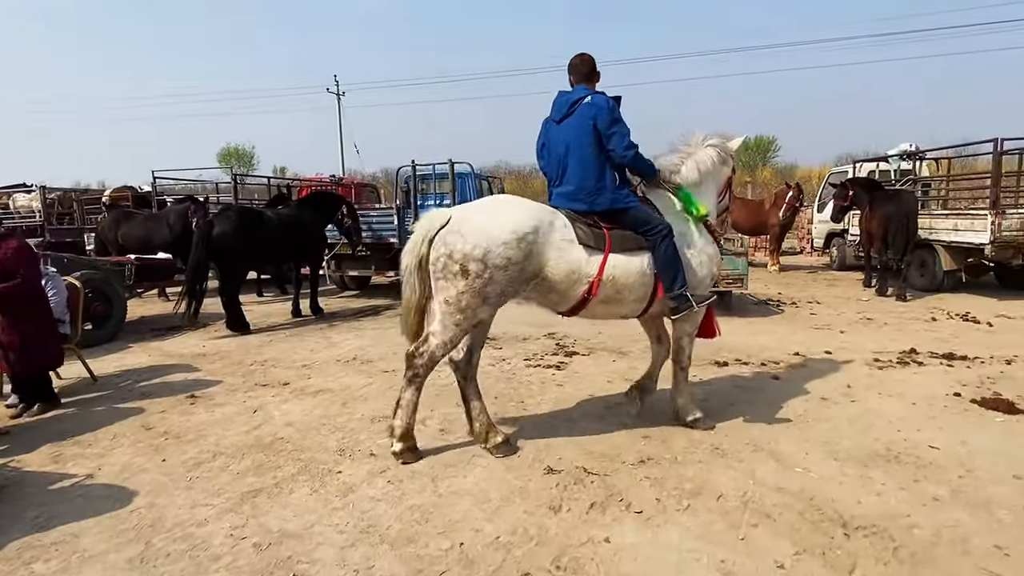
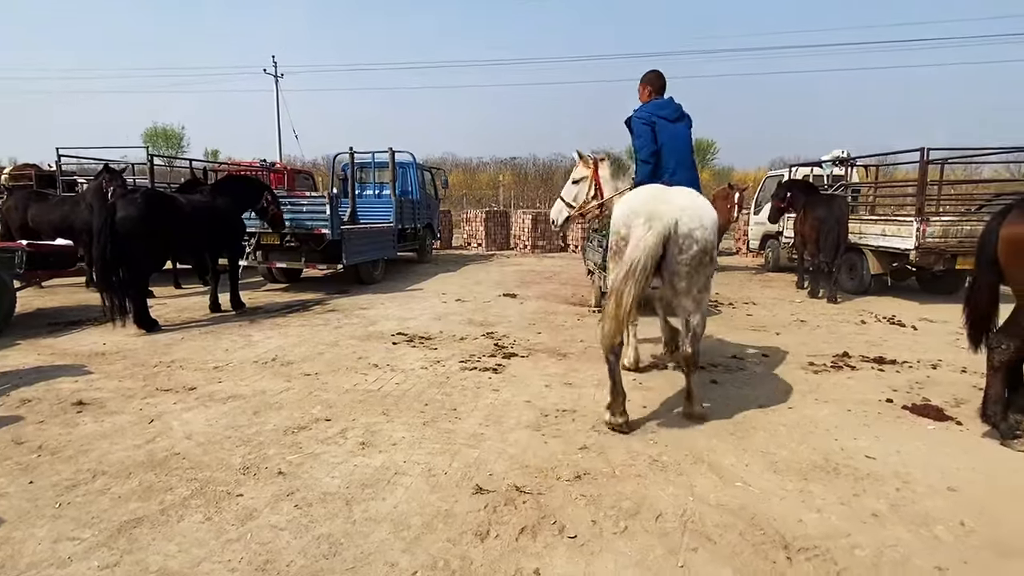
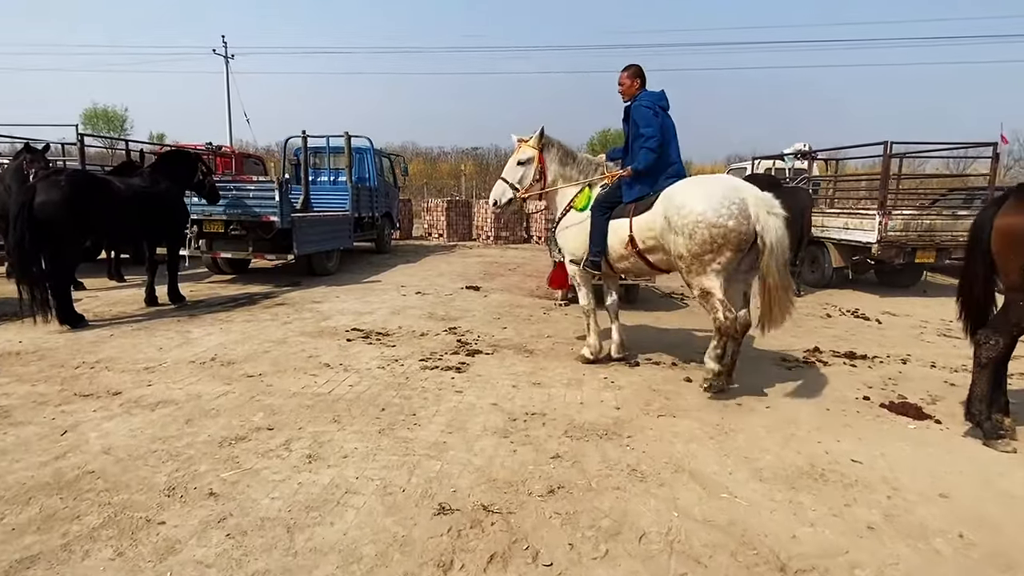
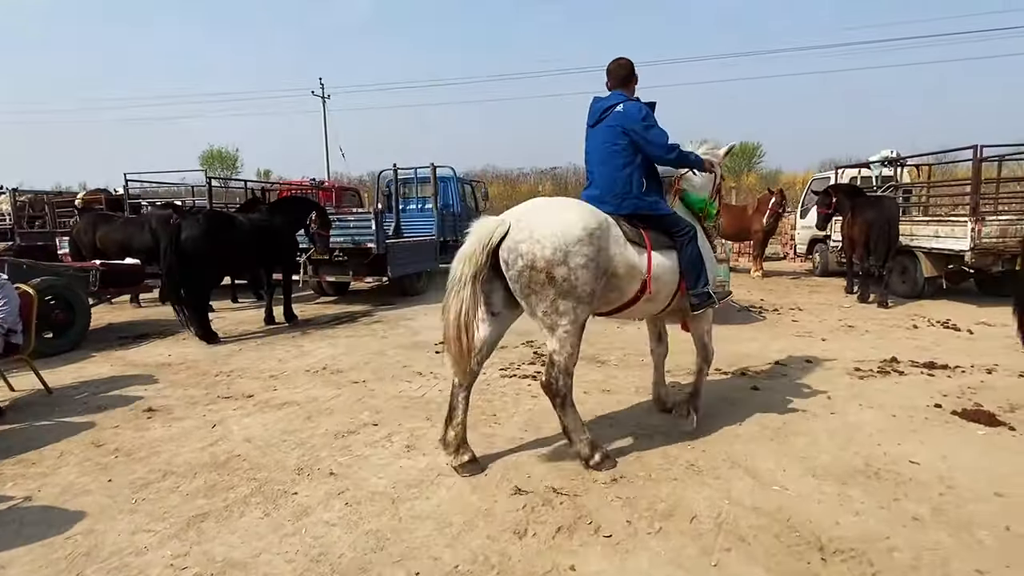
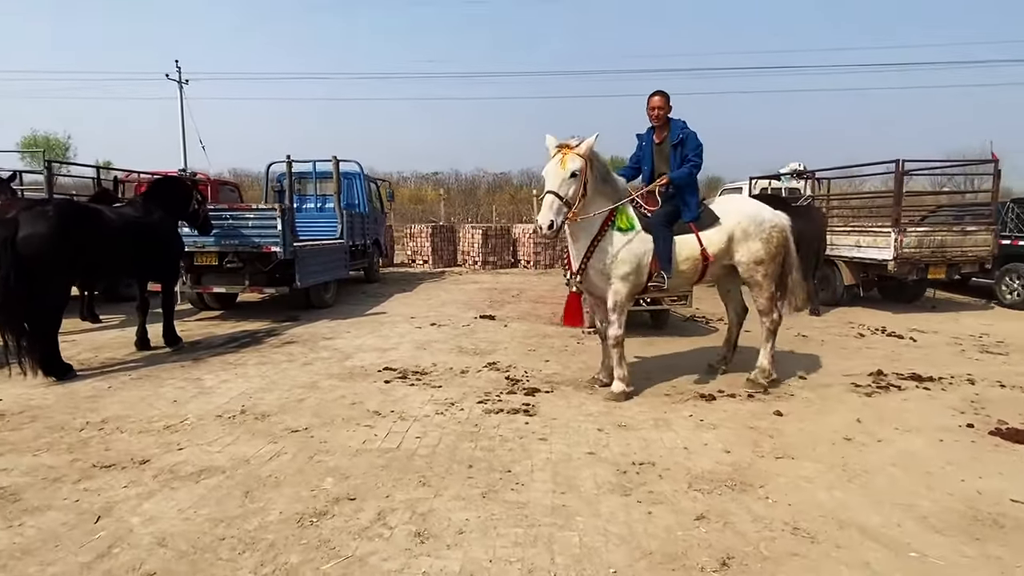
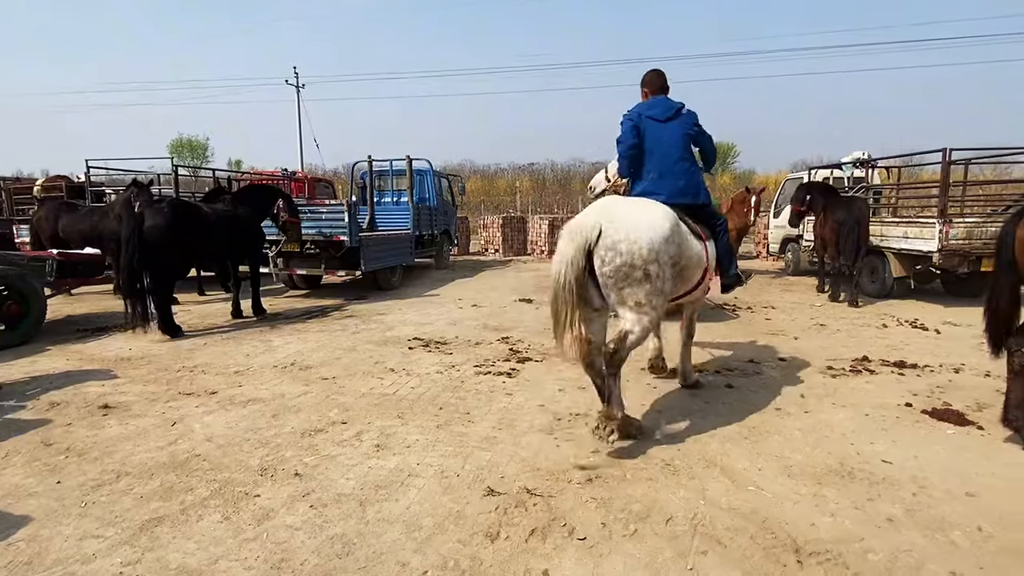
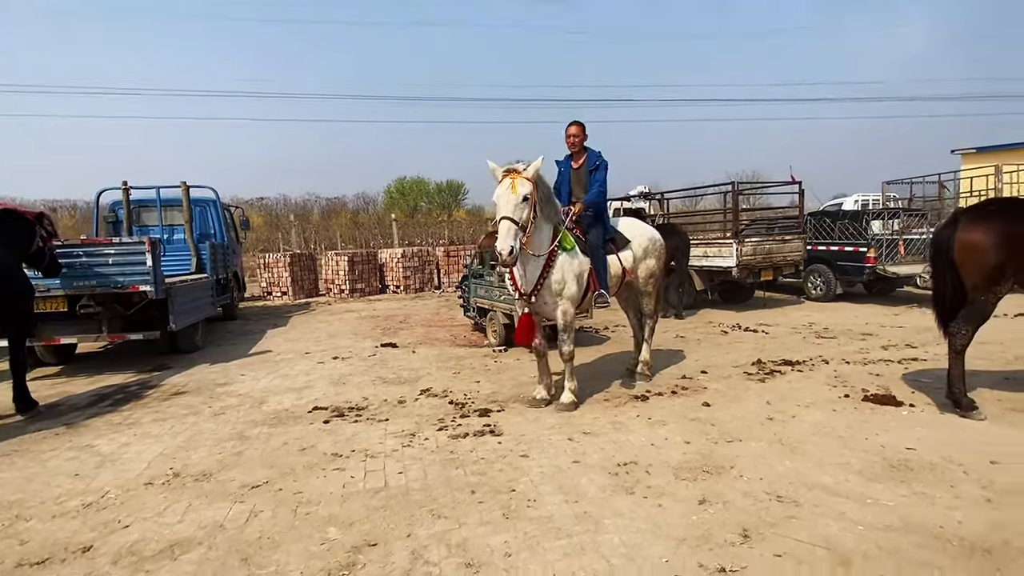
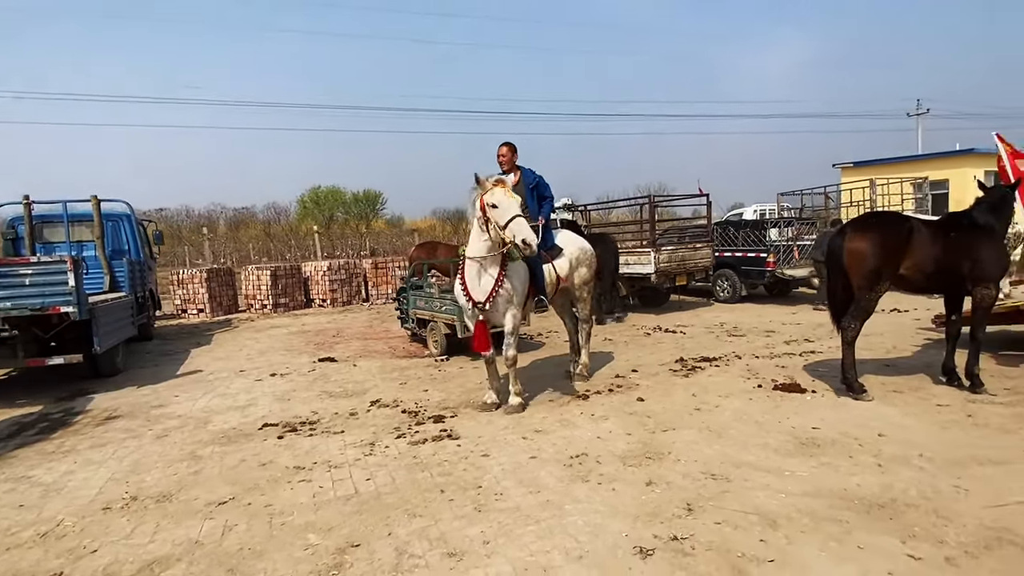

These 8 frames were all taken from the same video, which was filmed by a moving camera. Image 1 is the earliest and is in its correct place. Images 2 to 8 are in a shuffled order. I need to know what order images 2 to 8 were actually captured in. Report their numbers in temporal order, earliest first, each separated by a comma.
4, 6, 2, 3, 5, 7, 8
